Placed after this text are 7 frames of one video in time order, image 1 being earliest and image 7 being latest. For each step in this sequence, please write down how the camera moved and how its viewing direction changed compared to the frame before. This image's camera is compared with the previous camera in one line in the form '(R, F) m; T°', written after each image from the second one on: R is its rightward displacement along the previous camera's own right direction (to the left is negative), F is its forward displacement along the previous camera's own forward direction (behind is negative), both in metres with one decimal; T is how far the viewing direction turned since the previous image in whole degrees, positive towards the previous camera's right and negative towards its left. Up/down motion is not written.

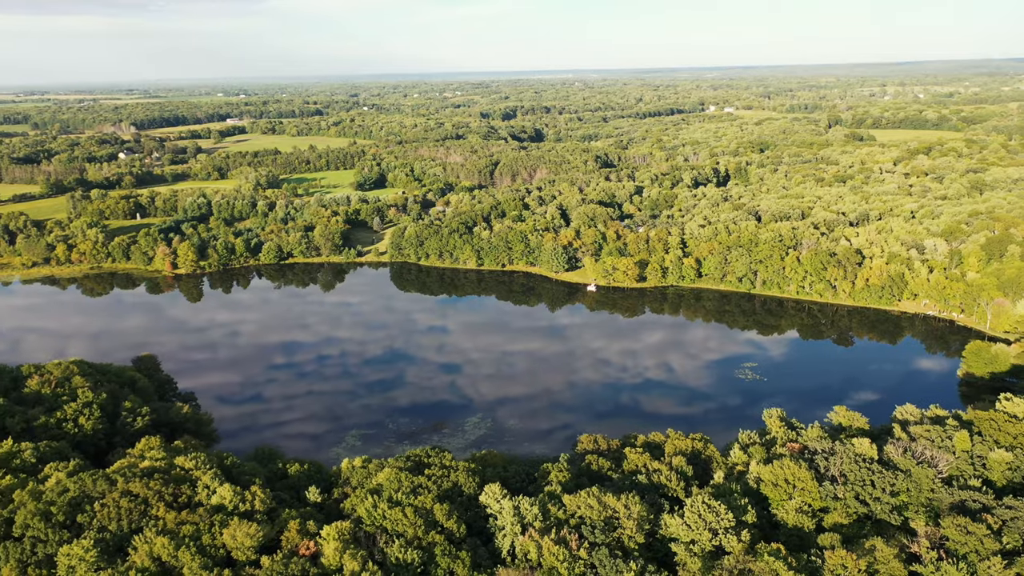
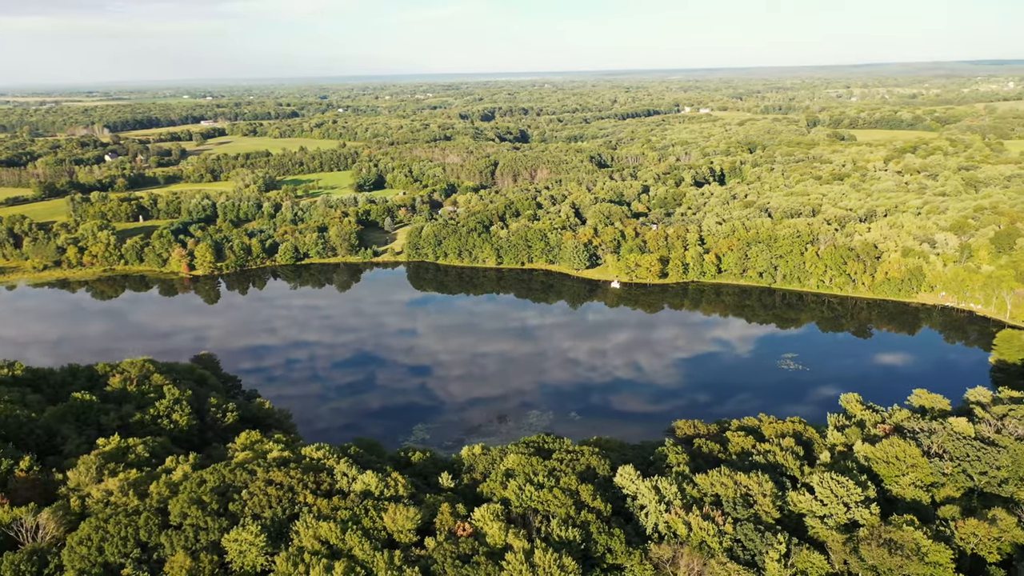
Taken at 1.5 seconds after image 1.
(-5.9, -1.0) m; +2°
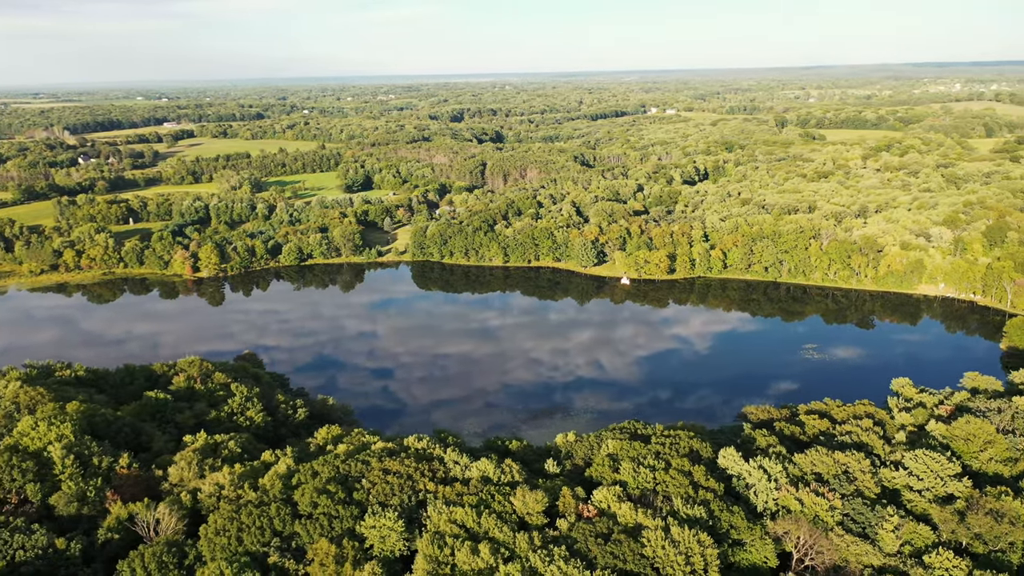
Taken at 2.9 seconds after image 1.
(-5.5, -0.8) m; +3°
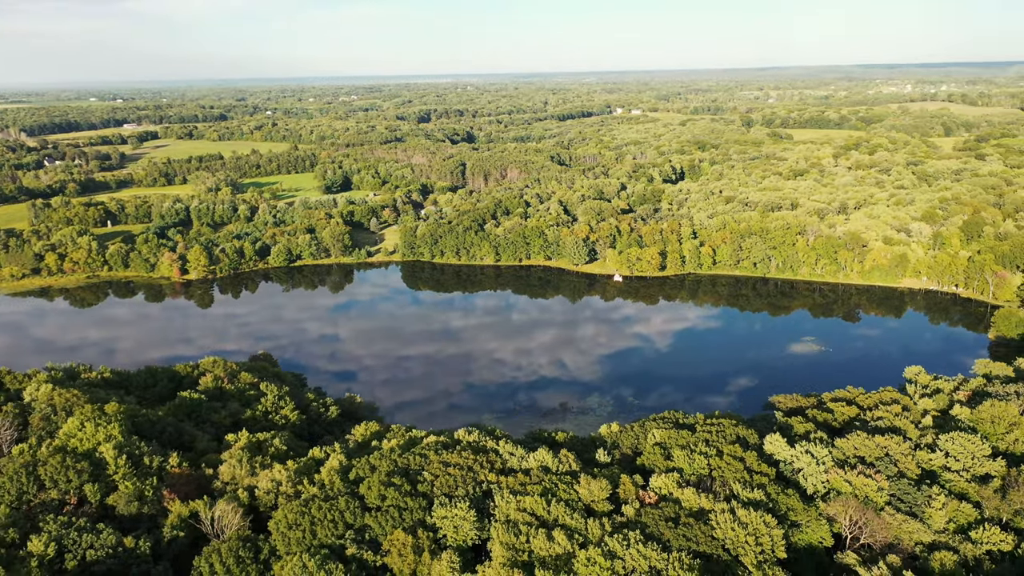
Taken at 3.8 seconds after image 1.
(-3.5, -0.5) m; +3°
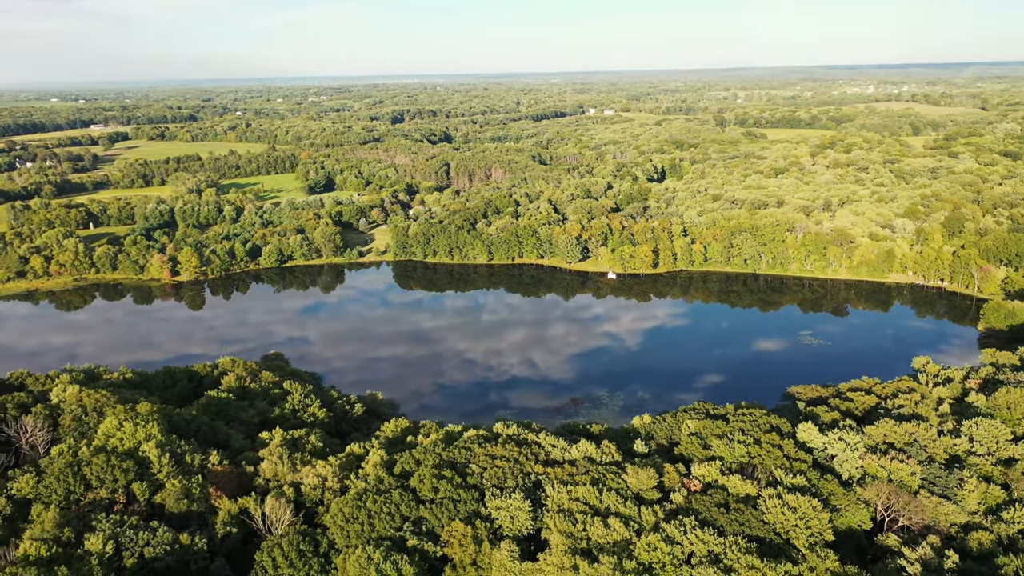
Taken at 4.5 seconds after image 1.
(-2.8, -0.5) m; +2°
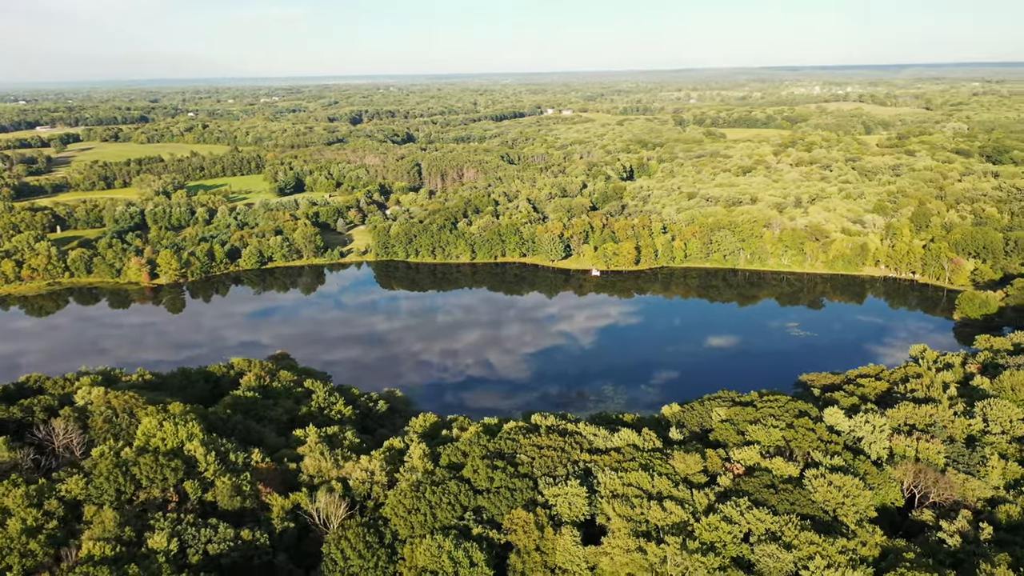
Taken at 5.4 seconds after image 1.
(-3.4, -0.5) m; +3°
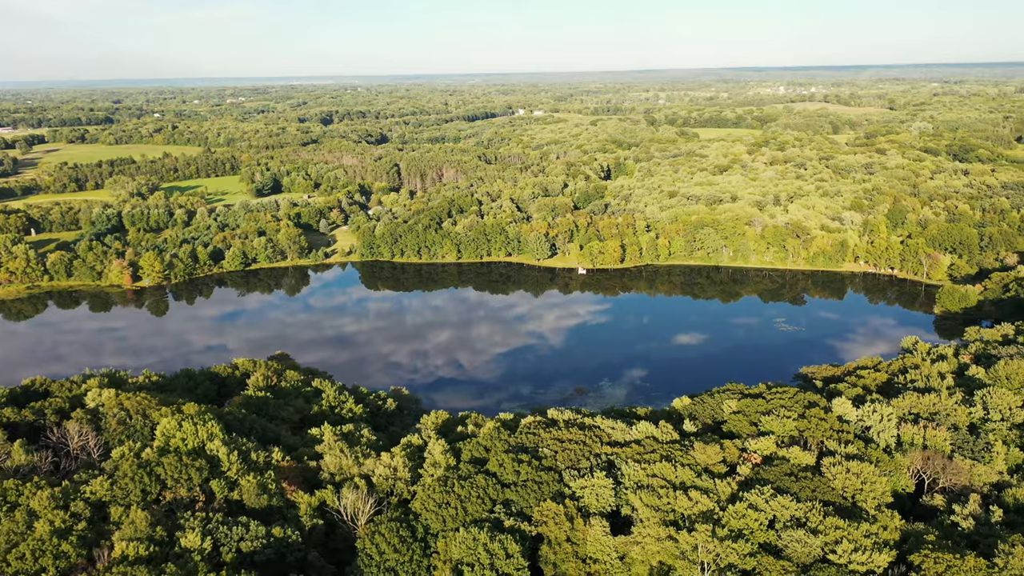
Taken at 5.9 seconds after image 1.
(-2.0, -0.4) m; +2°
